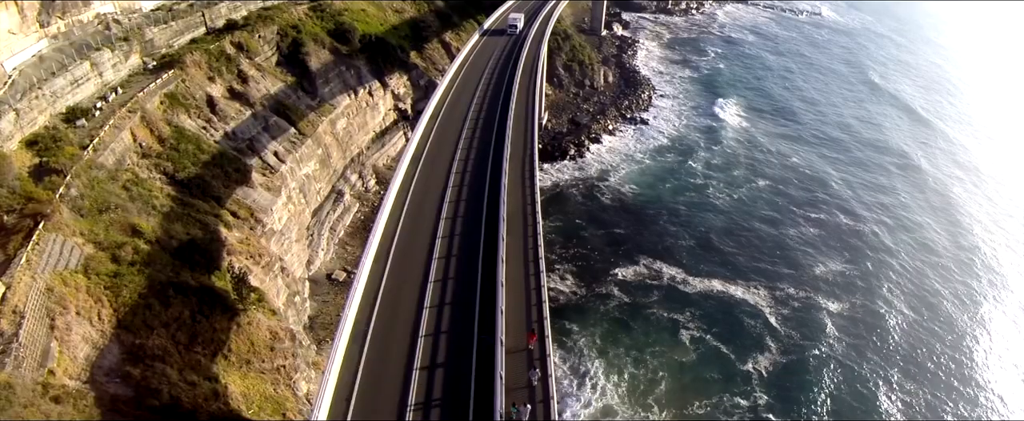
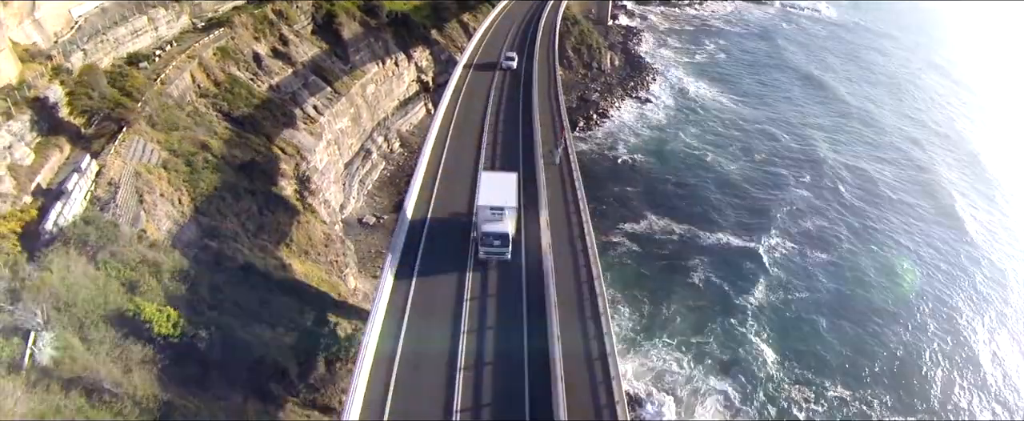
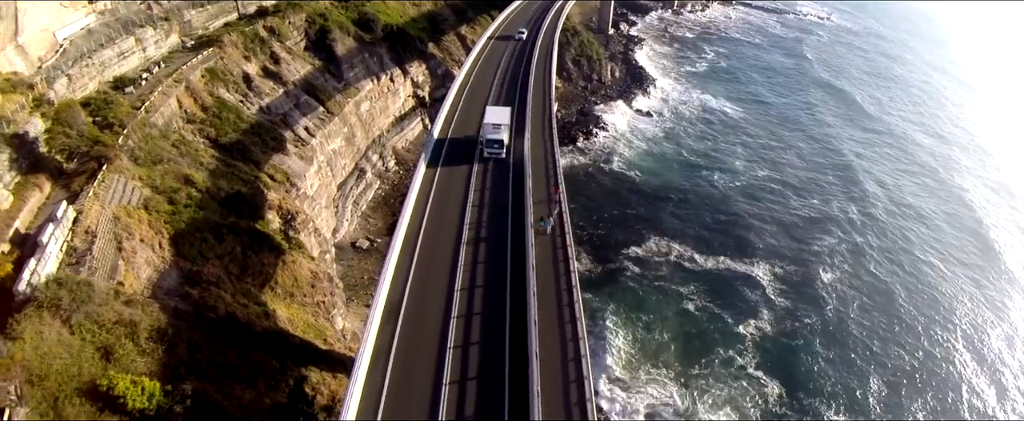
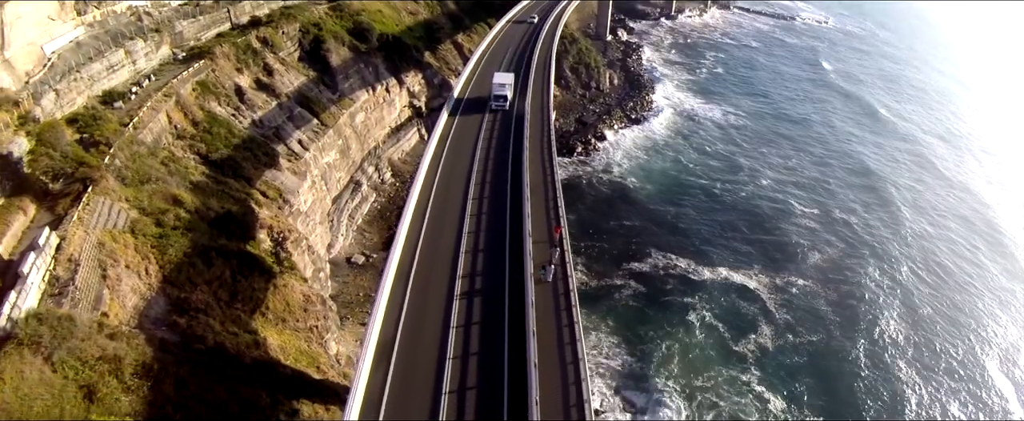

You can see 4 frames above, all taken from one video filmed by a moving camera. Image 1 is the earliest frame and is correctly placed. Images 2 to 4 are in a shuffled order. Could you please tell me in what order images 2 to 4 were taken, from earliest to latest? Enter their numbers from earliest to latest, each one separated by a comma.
4, 3, 2
